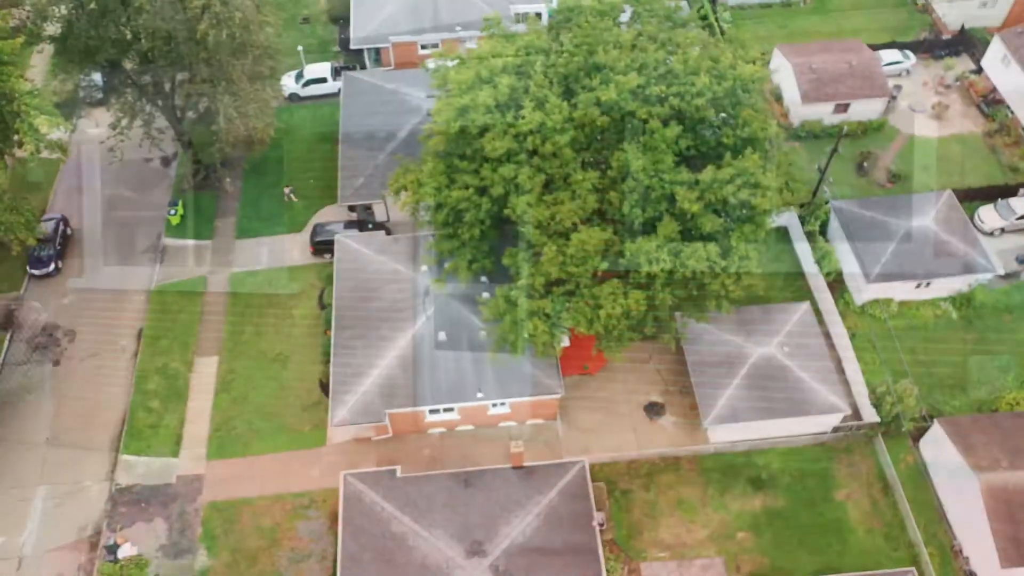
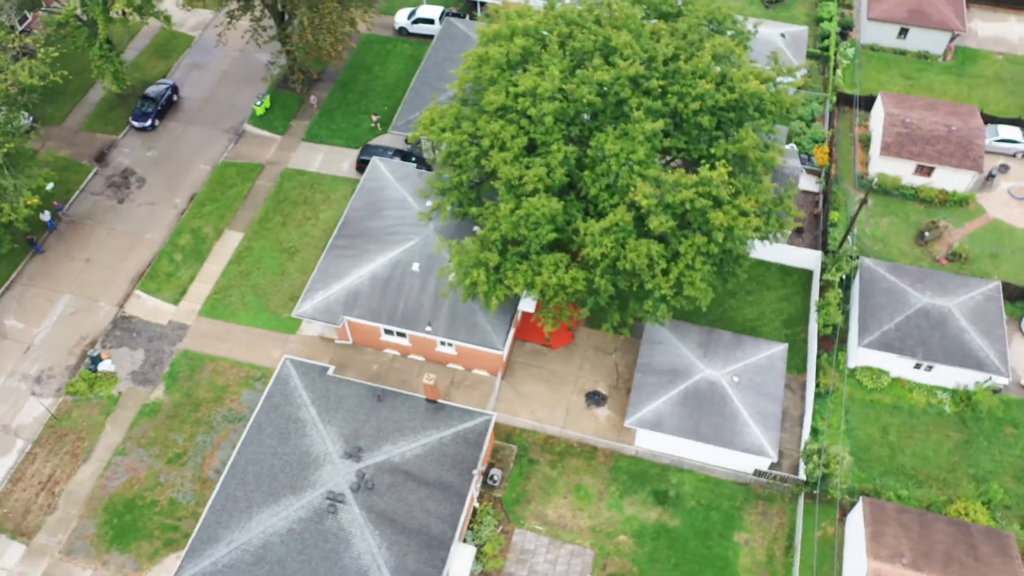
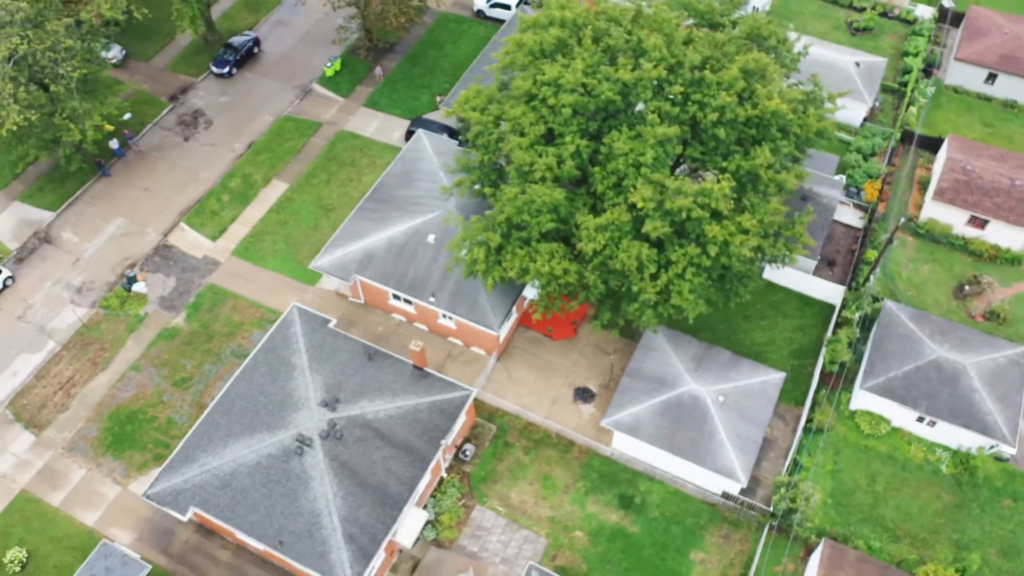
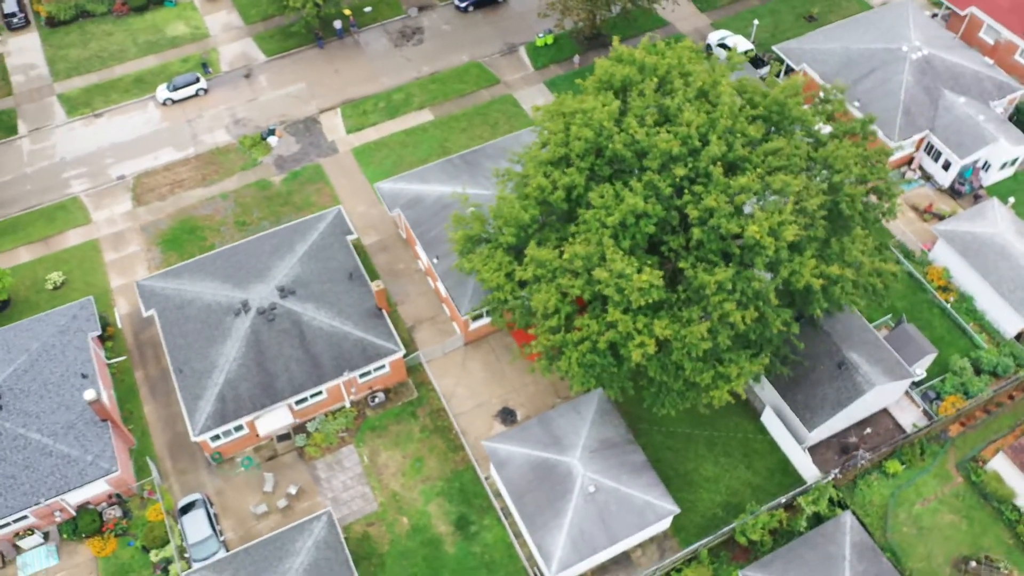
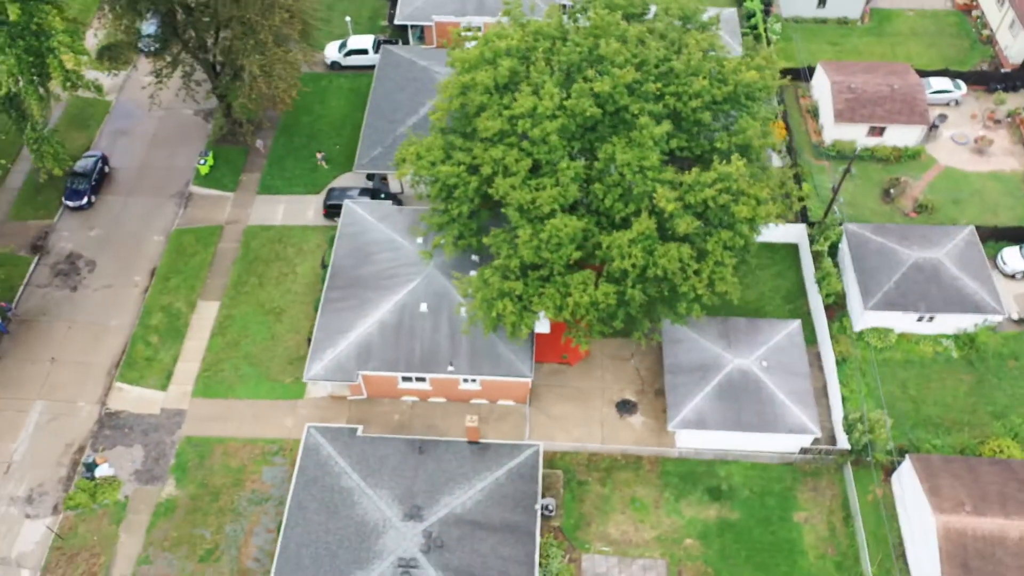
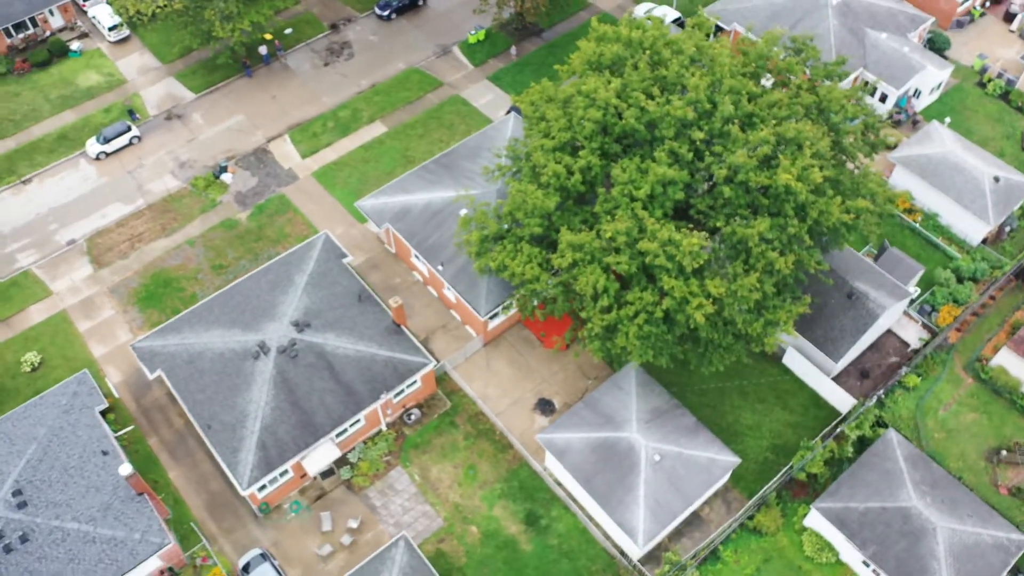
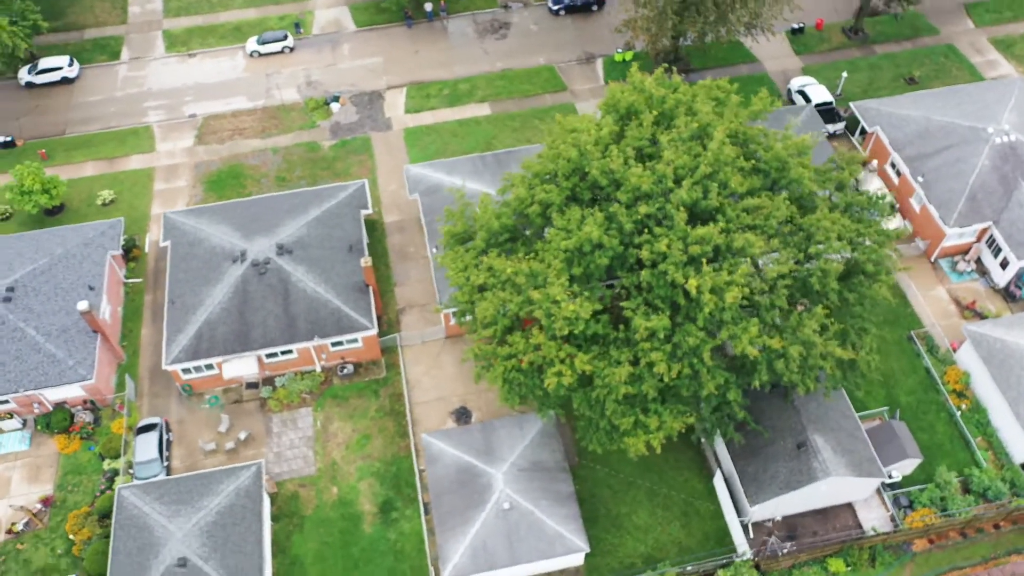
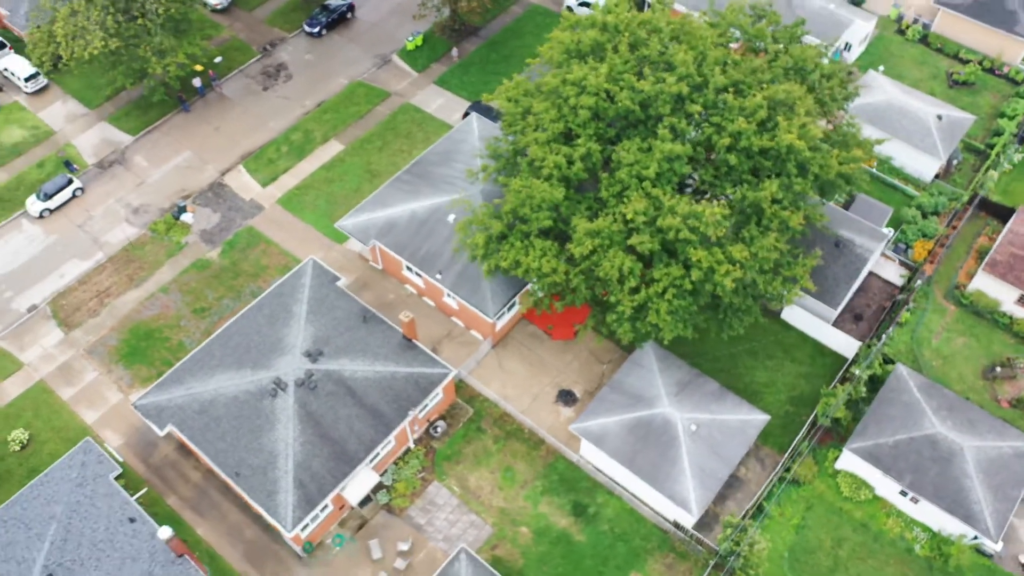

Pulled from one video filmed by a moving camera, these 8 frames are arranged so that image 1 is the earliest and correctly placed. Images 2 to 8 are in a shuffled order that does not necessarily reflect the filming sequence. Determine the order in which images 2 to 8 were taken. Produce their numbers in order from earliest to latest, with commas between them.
5, 2, 3, 8, 6, 4, 7
